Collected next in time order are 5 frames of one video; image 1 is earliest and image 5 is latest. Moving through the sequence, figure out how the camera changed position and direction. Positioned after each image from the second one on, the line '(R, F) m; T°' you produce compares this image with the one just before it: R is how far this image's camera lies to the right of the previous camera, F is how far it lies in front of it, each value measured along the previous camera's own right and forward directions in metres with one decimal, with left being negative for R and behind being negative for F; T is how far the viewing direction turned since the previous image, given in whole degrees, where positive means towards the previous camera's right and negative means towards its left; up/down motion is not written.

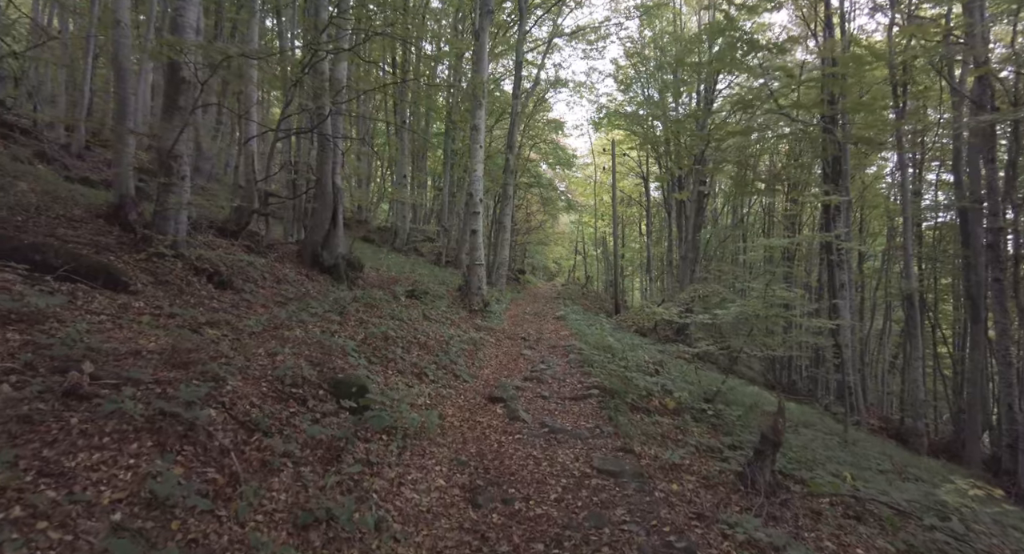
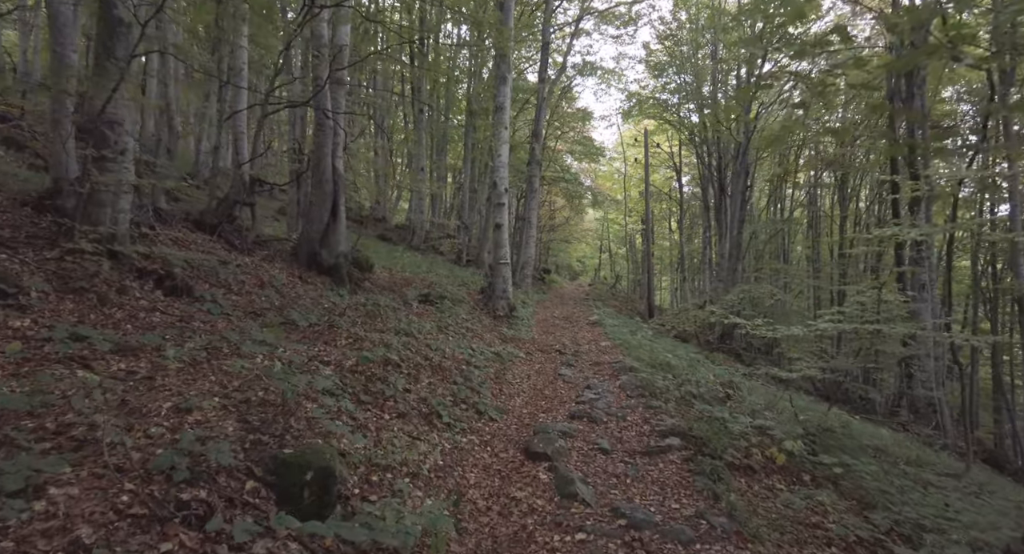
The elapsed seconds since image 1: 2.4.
(-0.3, +2.0) m; -2°
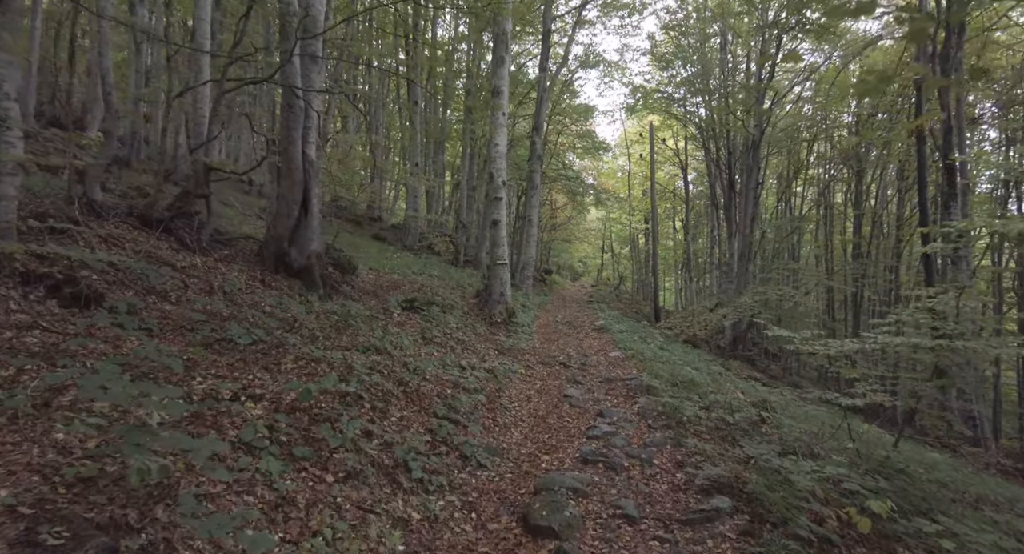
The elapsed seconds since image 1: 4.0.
(+0.1, +1.3) m; 0°
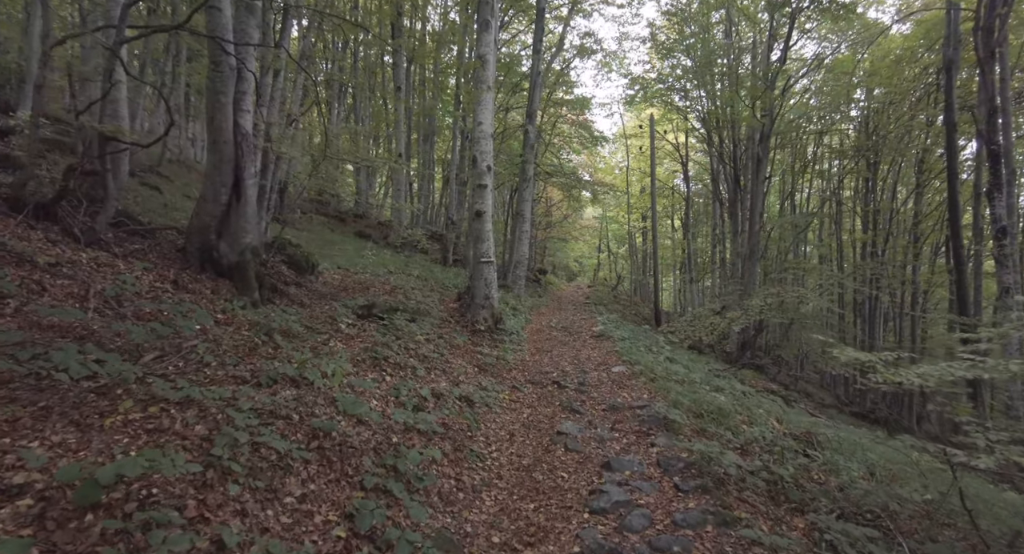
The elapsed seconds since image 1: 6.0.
(+0.2, +1.7) m; +1°
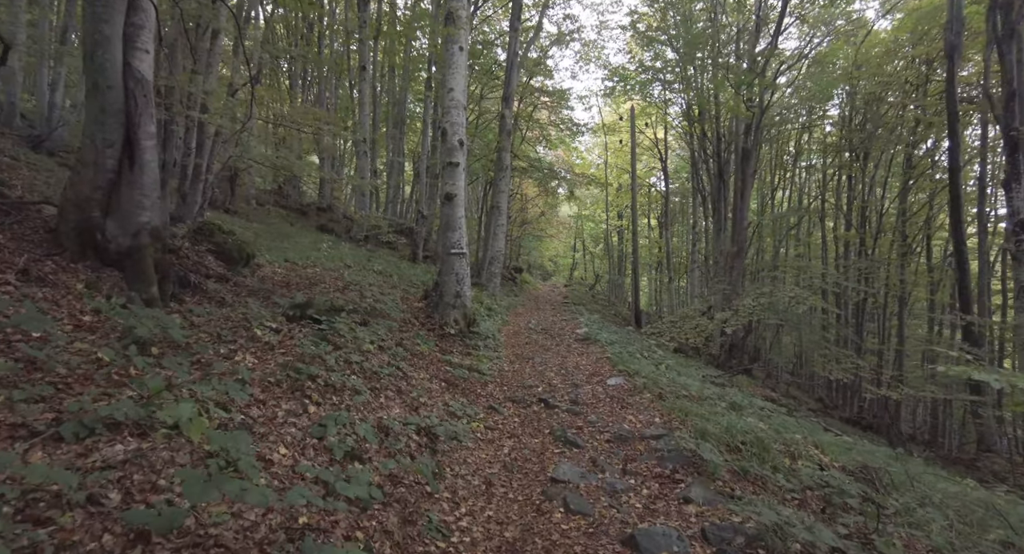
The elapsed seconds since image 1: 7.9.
(0.0, +1.6) m; +3°
